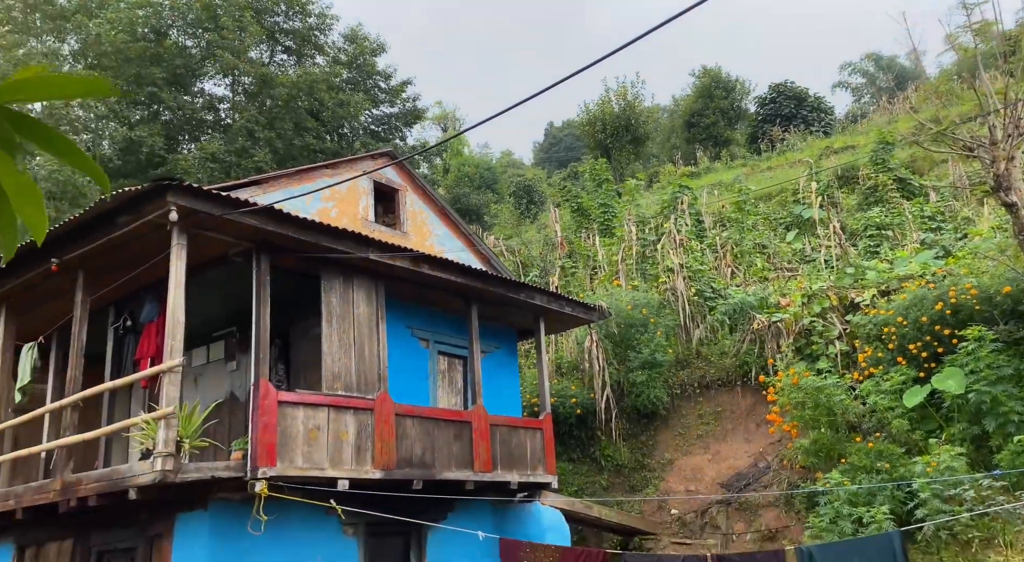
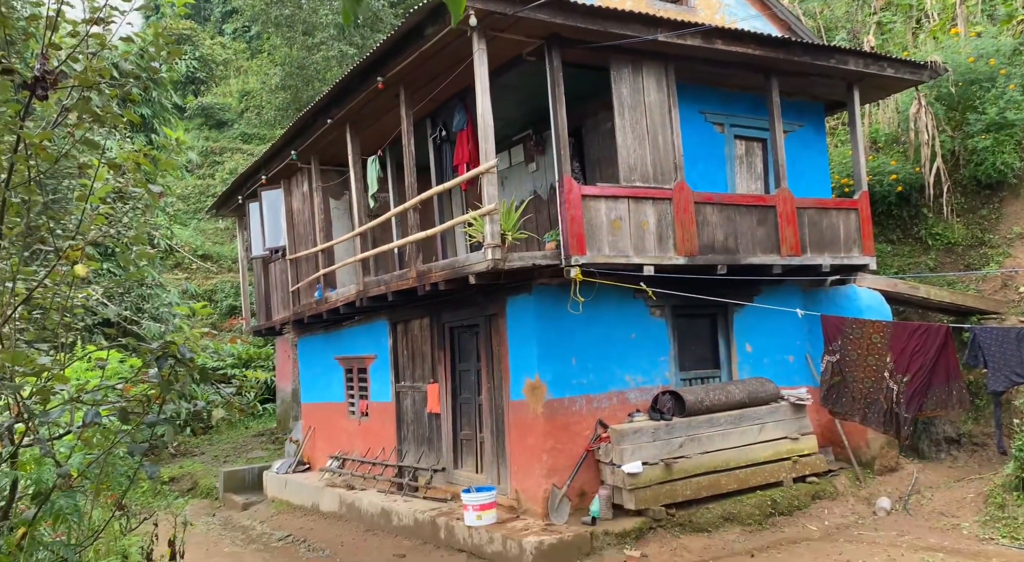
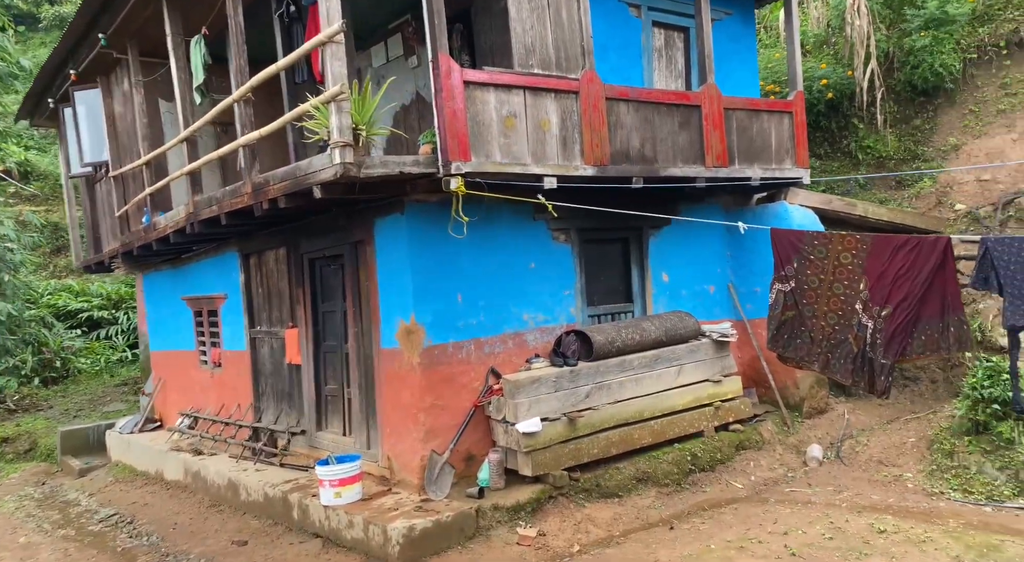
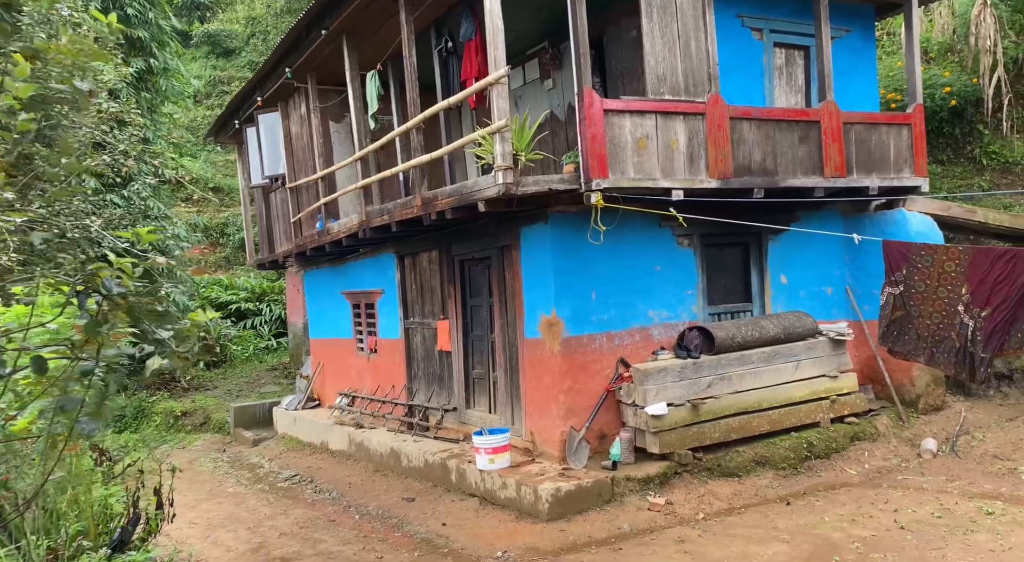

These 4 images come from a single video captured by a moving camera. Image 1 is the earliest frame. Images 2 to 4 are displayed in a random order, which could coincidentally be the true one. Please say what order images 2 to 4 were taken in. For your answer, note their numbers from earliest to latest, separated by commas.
2, 4, 3
